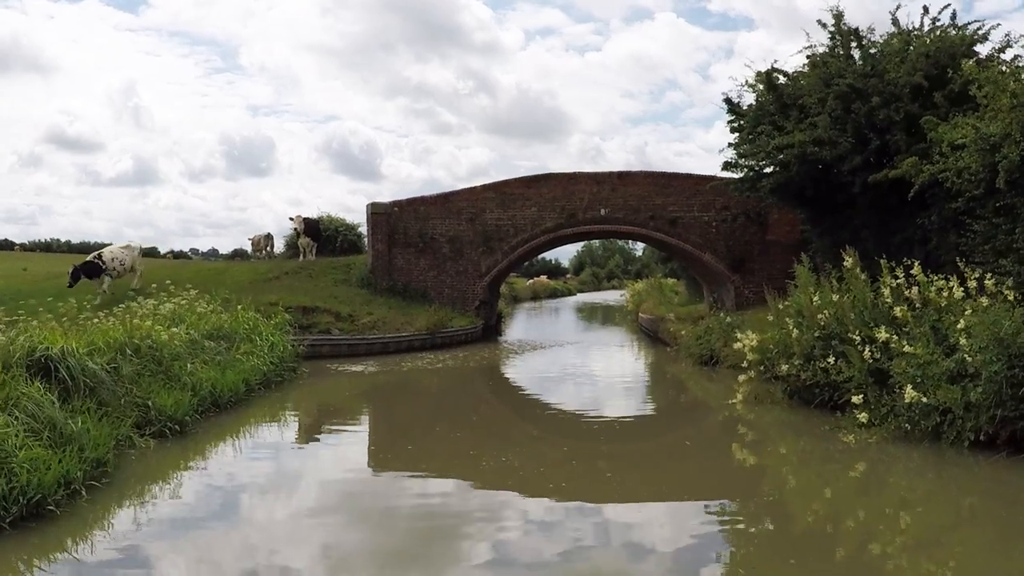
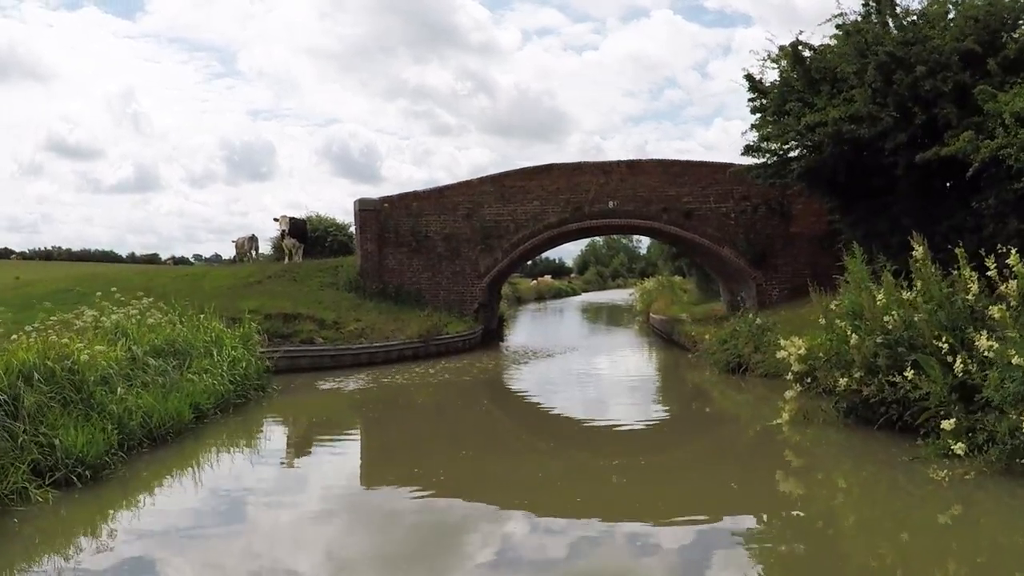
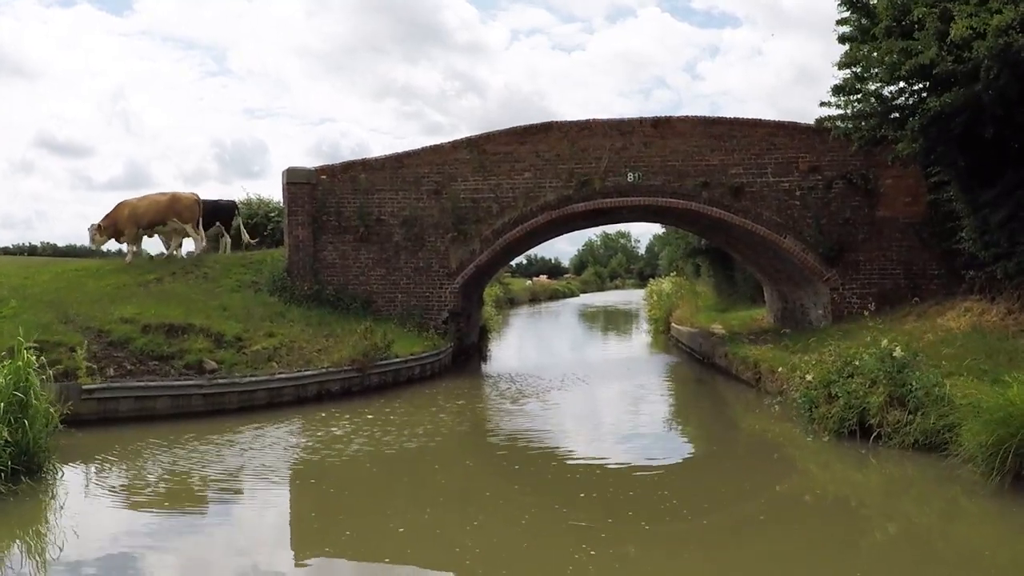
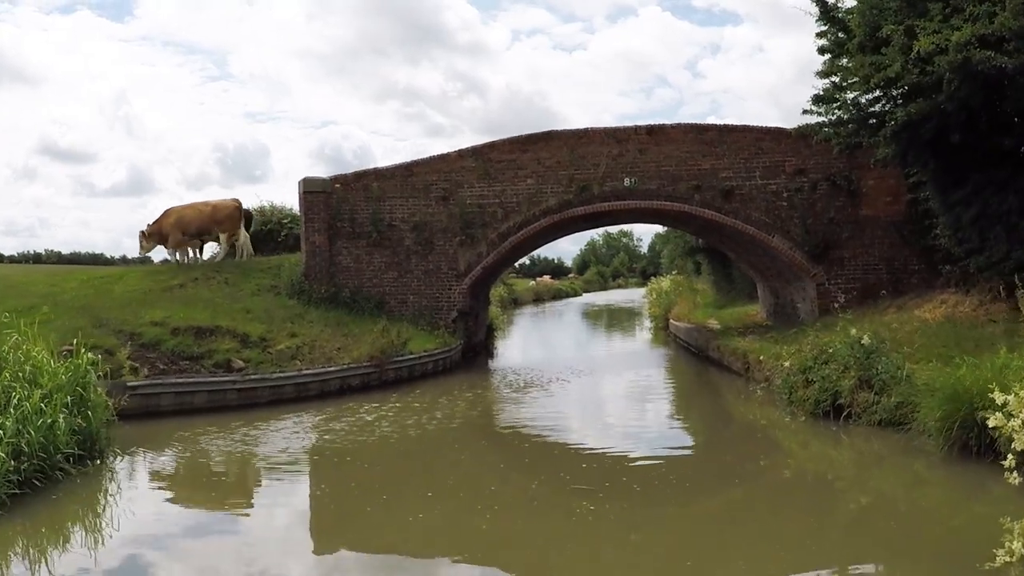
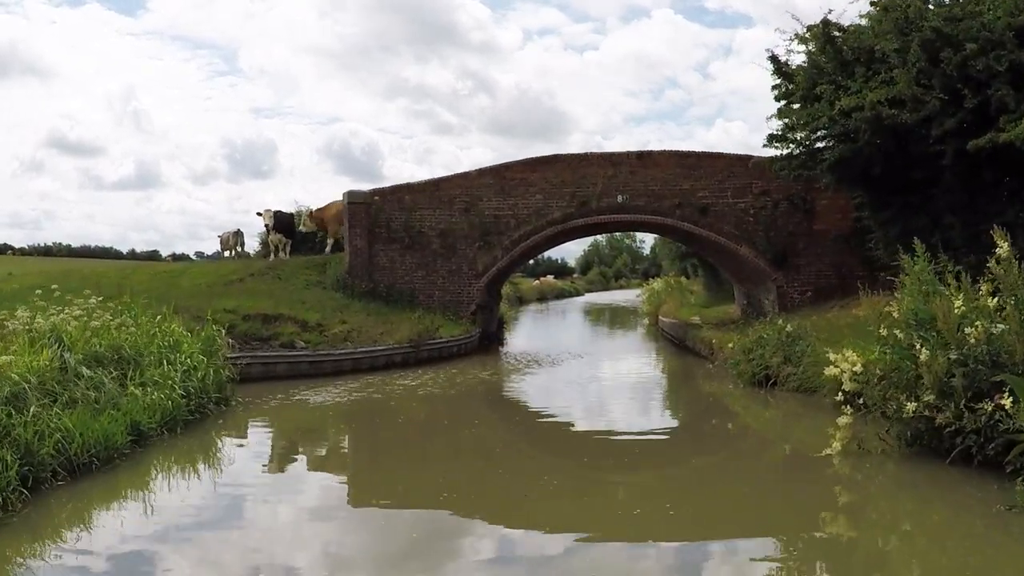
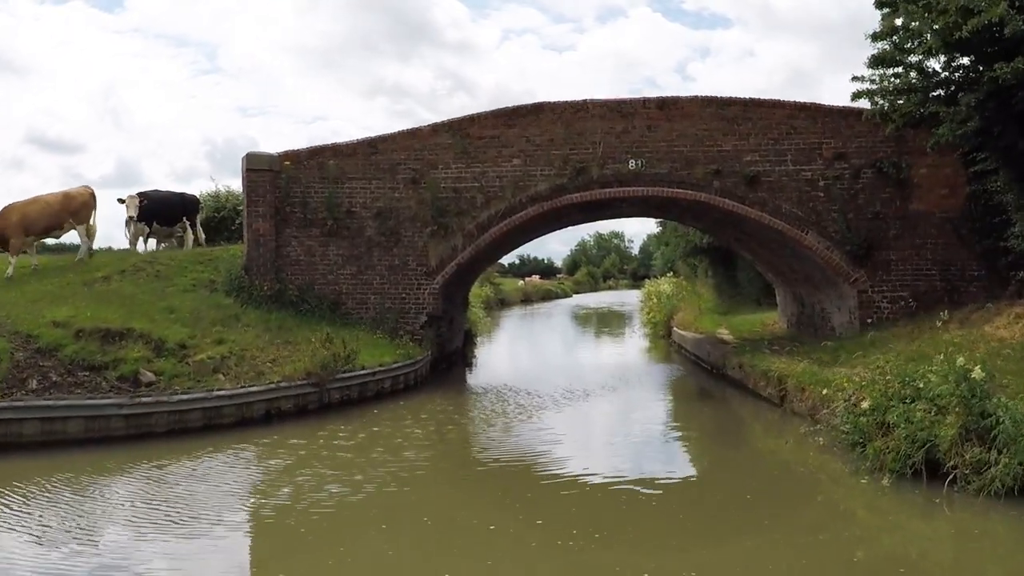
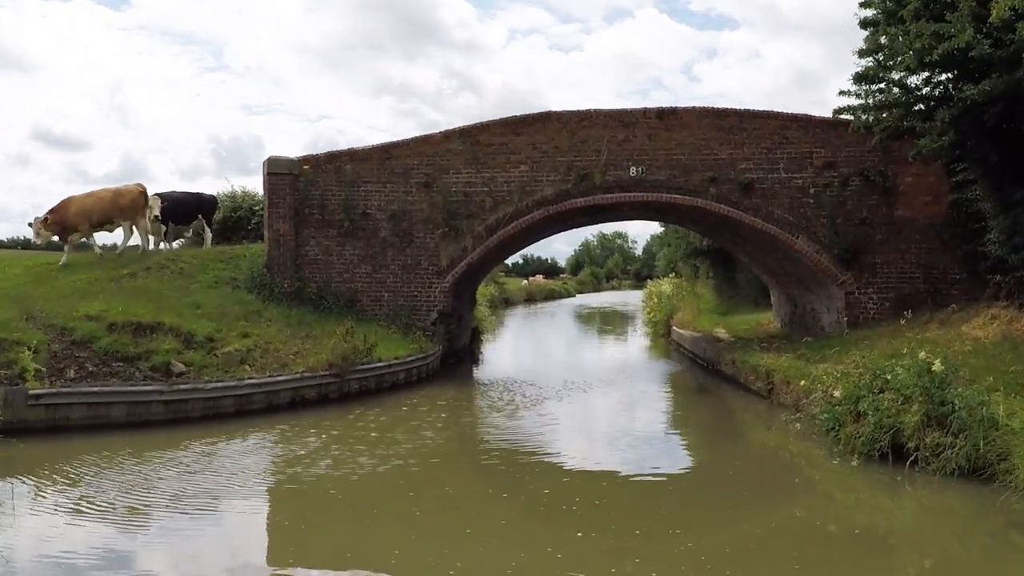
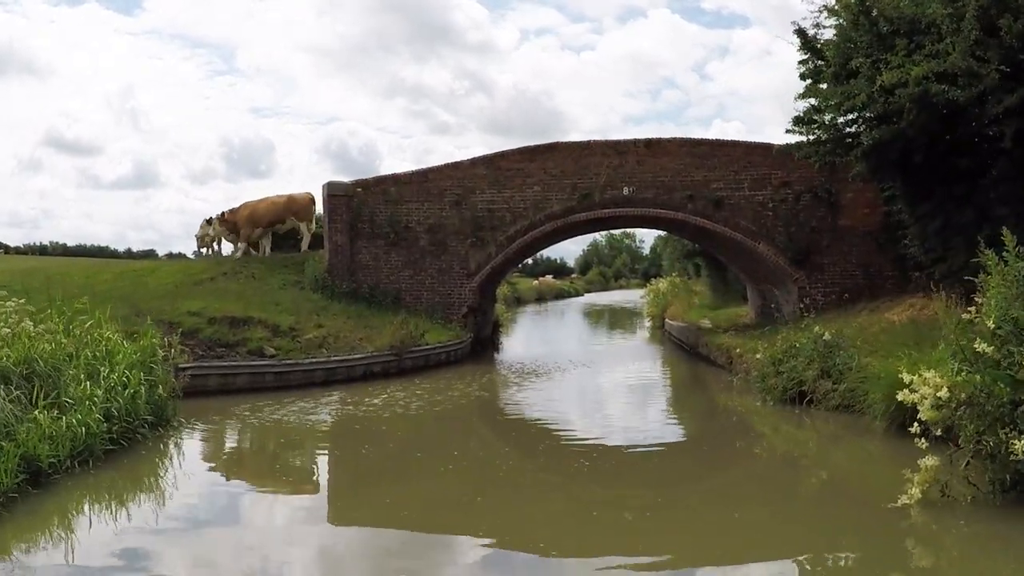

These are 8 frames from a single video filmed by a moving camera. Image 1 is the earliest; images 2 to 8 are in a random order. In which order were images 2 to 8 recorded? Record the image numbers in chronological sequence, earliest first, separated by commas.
2, 5, 8, 4, 3, 7, 6
